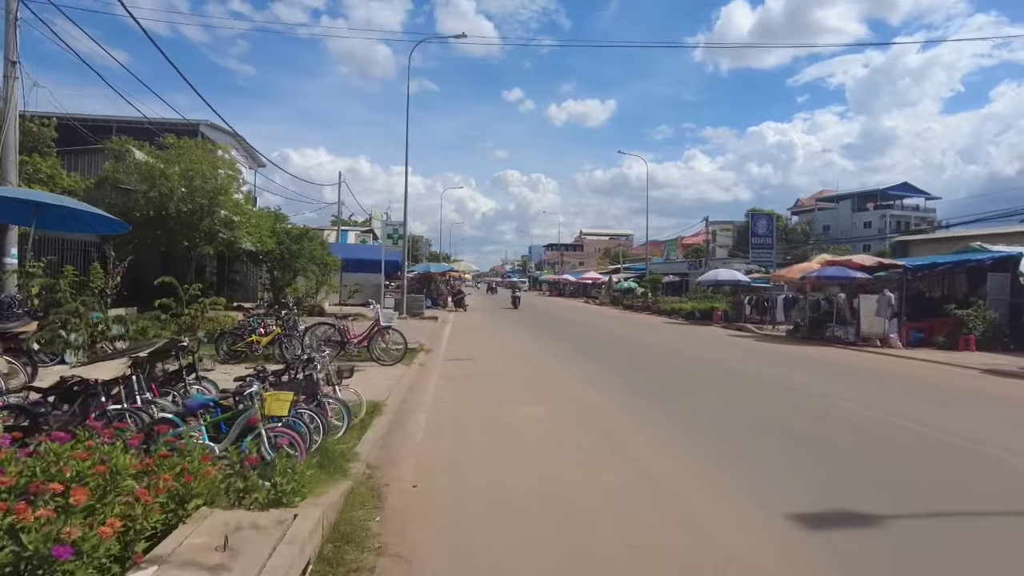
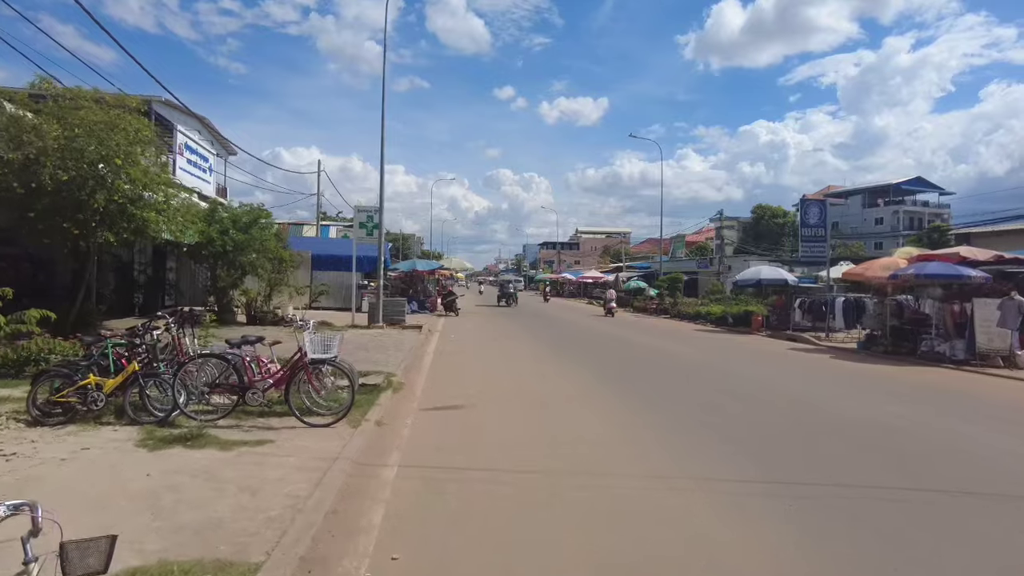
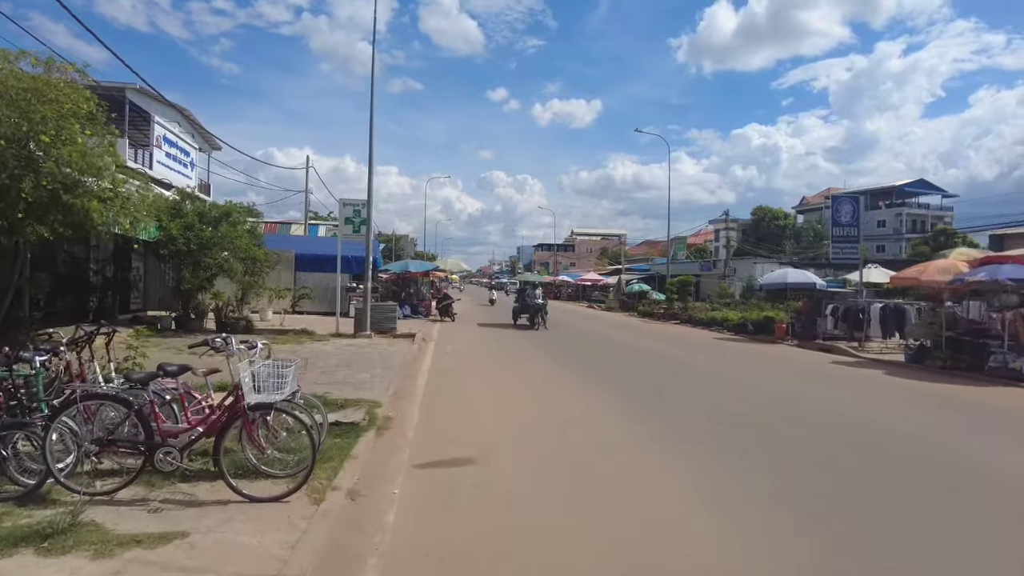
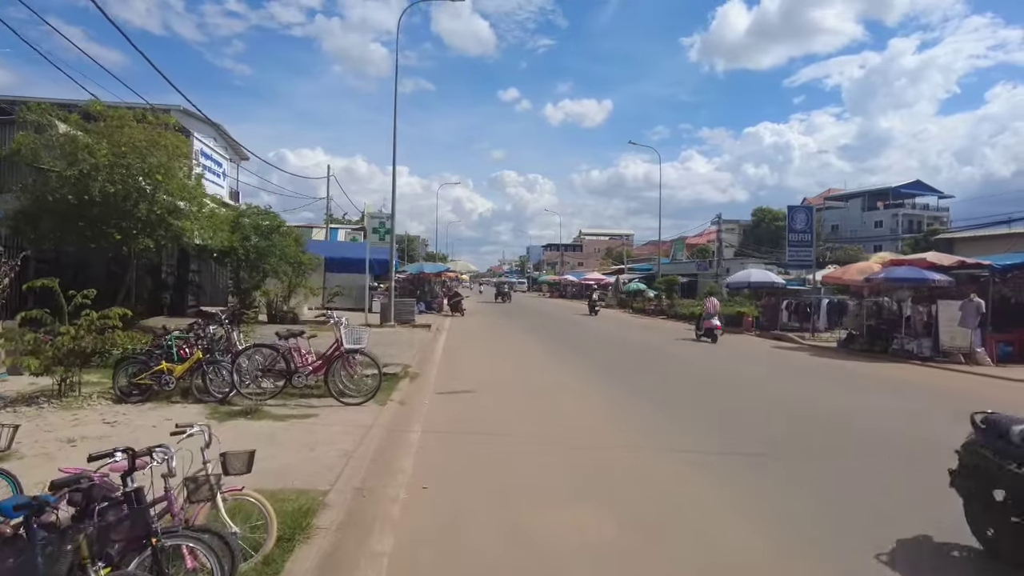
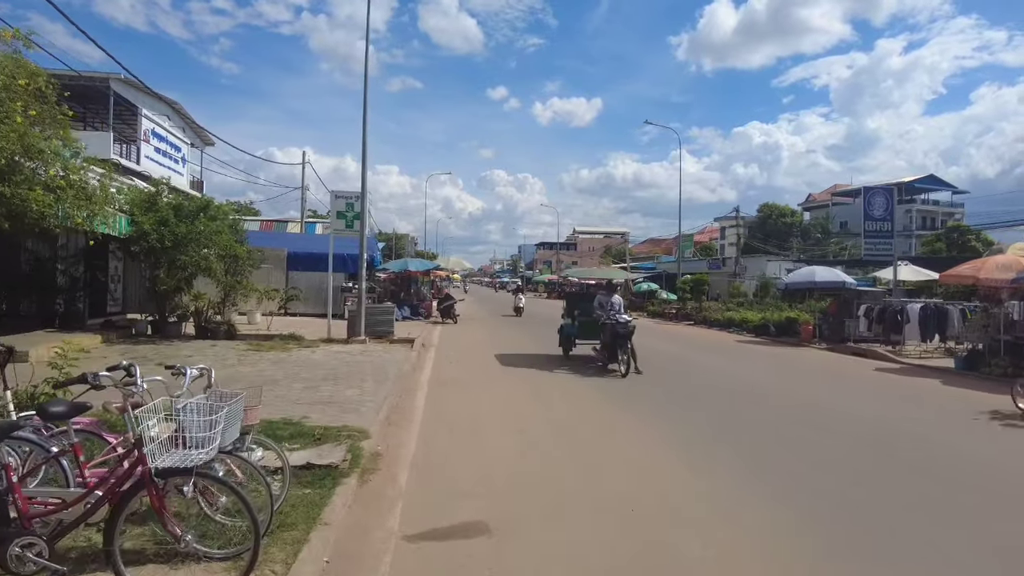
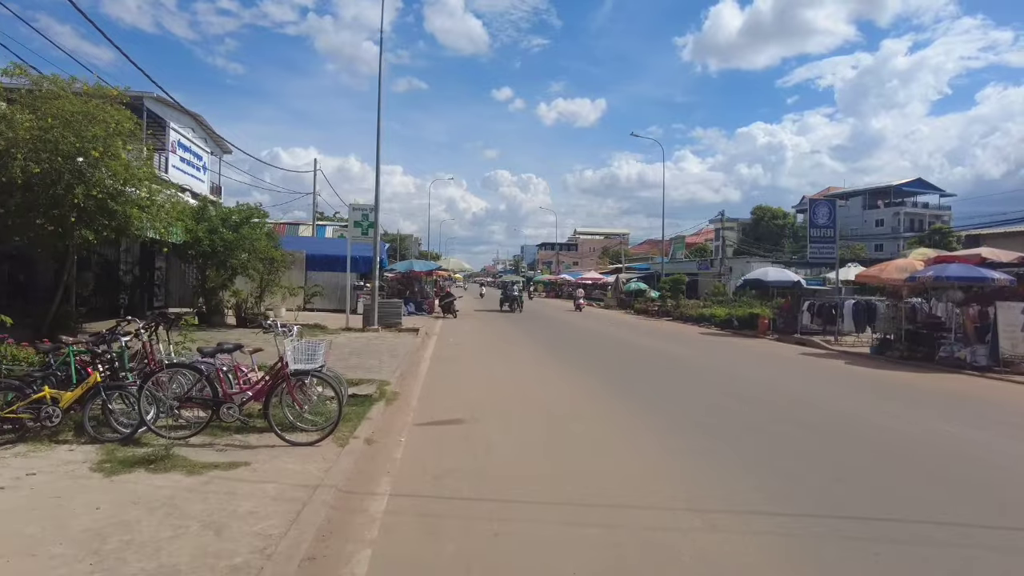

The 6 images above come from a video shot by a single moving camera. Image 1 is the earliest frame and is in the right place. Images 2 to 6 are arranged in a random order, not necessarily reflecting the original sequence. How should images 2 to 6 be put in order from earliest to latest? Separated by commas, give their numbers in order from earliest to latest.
4, 2, 6, 3, 5
